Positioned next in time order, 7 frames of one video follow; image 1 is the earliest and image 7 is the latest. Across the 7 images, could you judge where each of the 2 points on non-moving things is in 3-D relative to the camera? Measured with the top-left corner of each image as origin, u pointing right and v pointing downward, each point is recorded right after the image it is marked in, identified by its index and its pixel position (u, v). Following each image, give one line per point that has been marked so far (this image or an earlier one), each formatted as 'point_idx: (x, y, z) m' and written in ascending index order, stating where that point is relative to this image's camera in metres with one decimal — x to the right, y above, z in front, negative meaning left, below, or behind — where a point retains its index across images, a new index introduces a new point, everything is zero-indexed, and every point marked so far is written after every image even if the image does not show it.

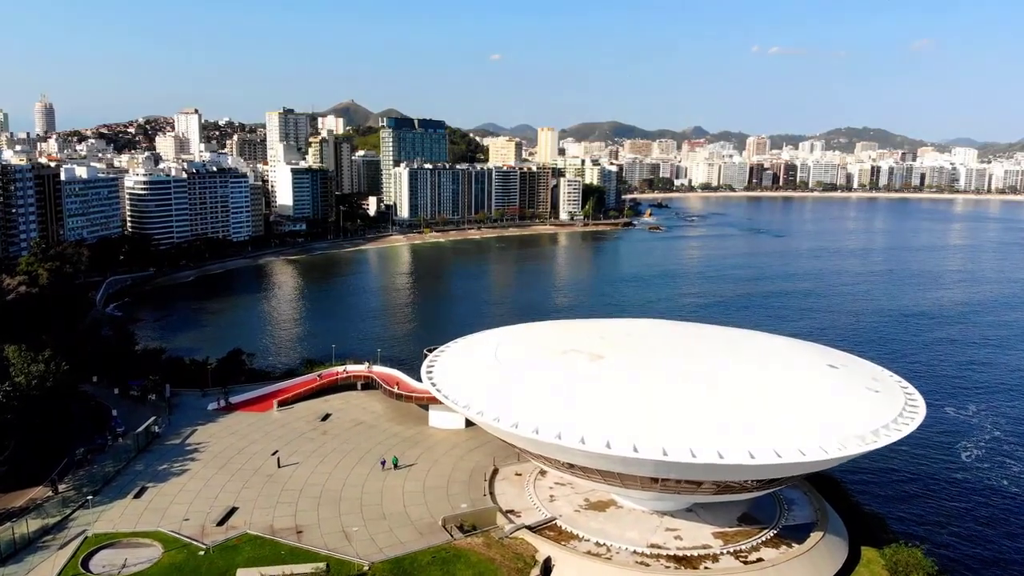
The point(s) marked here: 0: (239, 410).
0: (-4.3, -1.9, +11.5) m
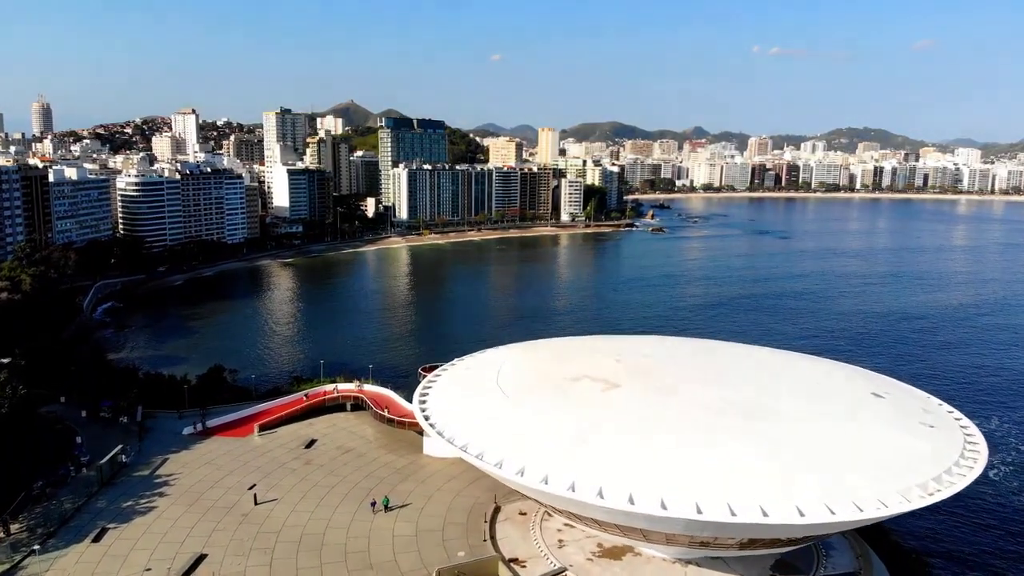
0: (-4.3, -2.1, +10.5) m
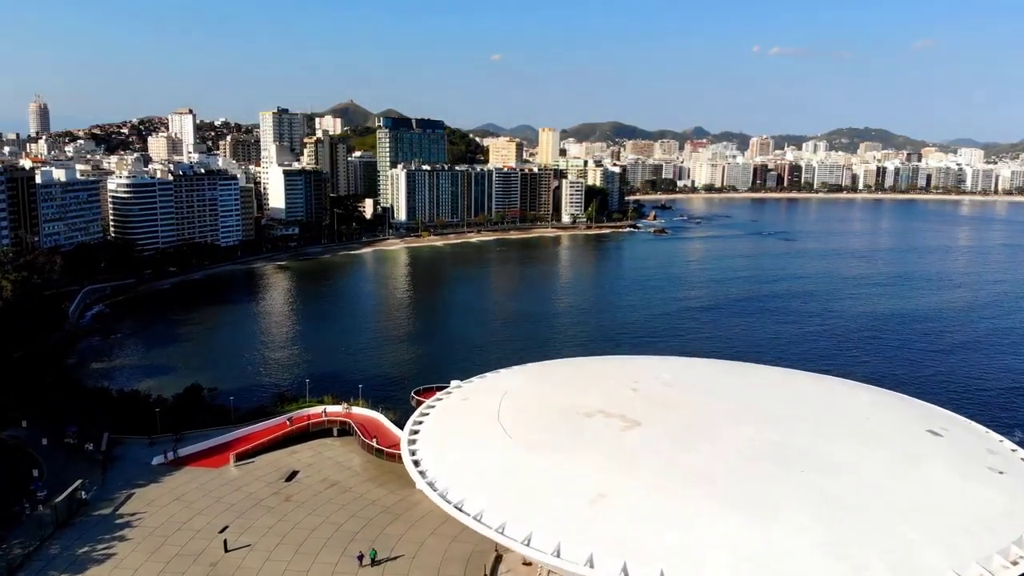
0: (-4.3, -2.3, +9.5) m
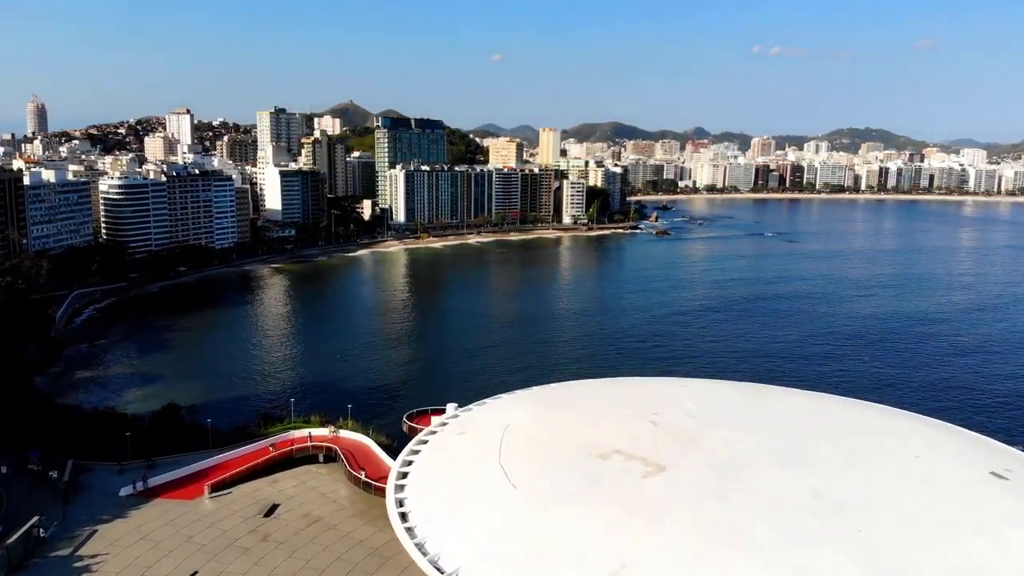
0: (-4.2, -2.5, +8.7) m
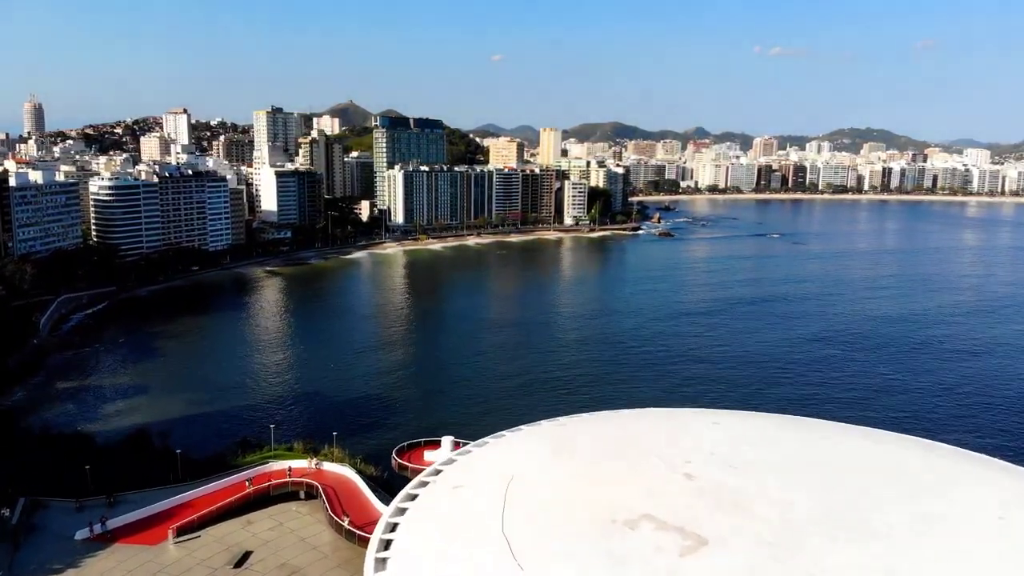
0: (-4.2, -2.7, +7.7) m
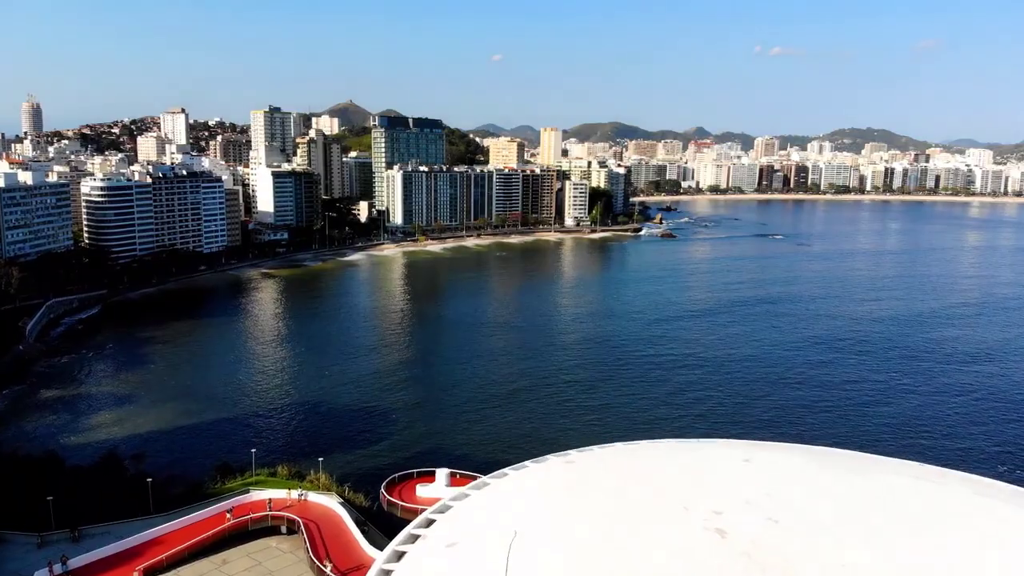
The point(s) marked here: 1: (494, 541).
0: (-4.2, -2.9, +6.9) m
1: (-0.1, -1.7, +4.7) m
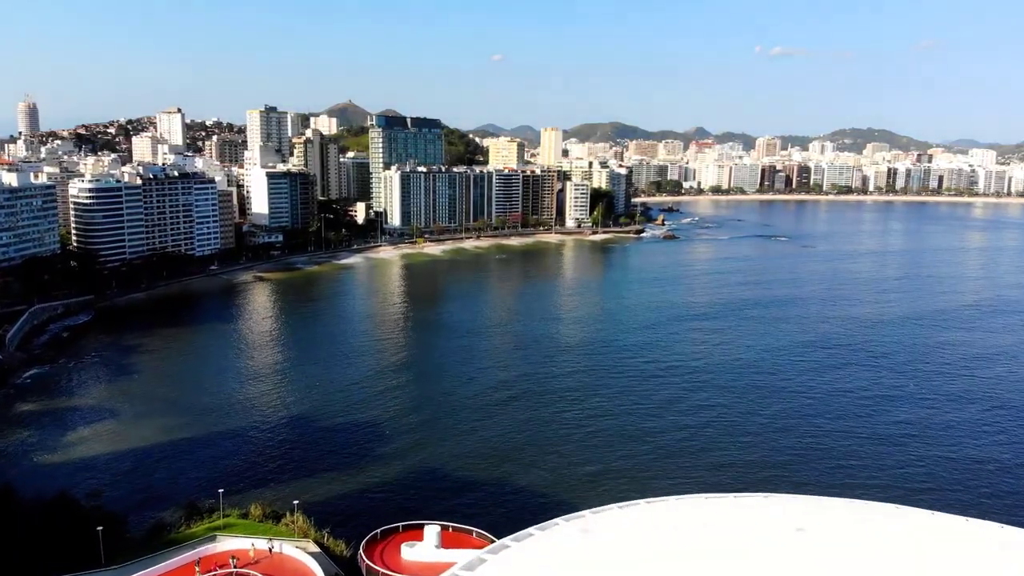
0: (-4.2, -3.1, +5.9) m
1: (-0.1, -1.9, +3.7) m
